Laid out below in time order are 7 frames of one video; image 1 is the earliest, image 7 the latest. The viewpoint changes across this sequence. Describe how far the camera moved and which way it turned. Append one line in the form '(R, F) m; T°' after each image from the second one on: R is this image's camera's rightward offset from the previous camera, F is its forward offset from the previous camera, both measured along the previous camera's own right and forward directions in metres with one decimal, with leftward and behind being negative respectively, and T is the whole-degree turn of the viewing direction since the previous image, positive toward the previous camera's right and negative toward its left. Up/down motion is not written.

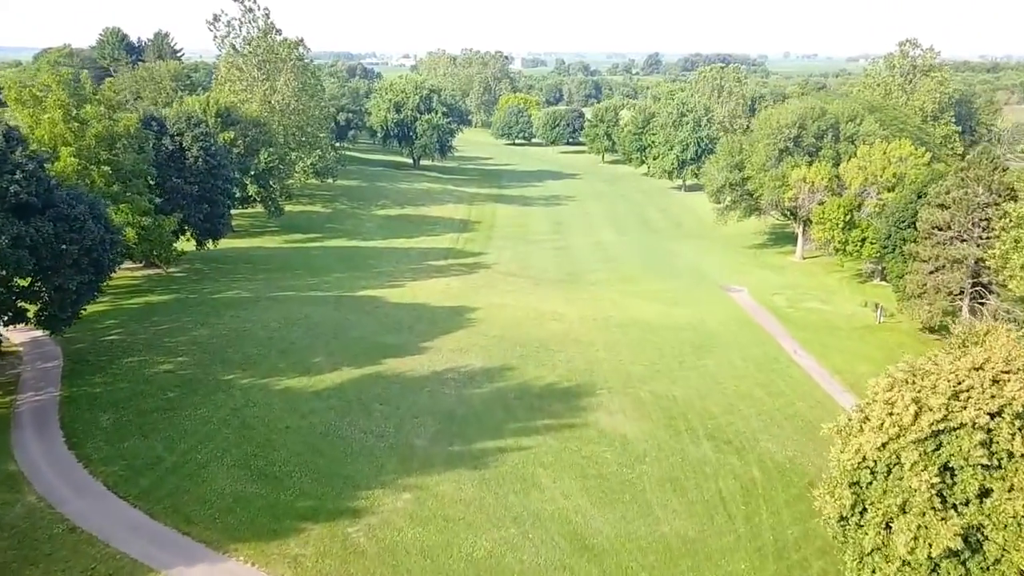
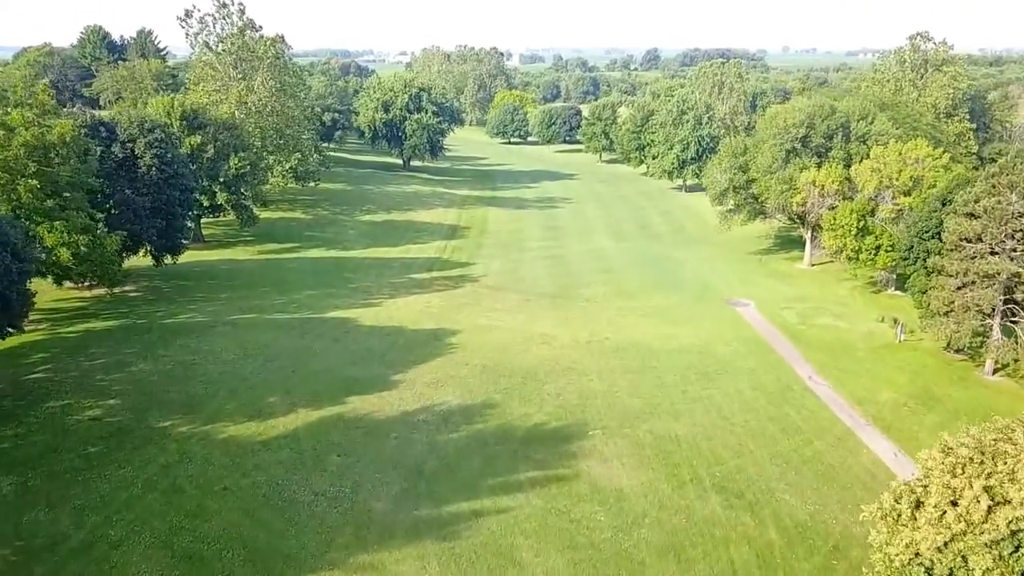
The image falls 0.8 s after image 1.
(+0.4, +2.8) m; 0°
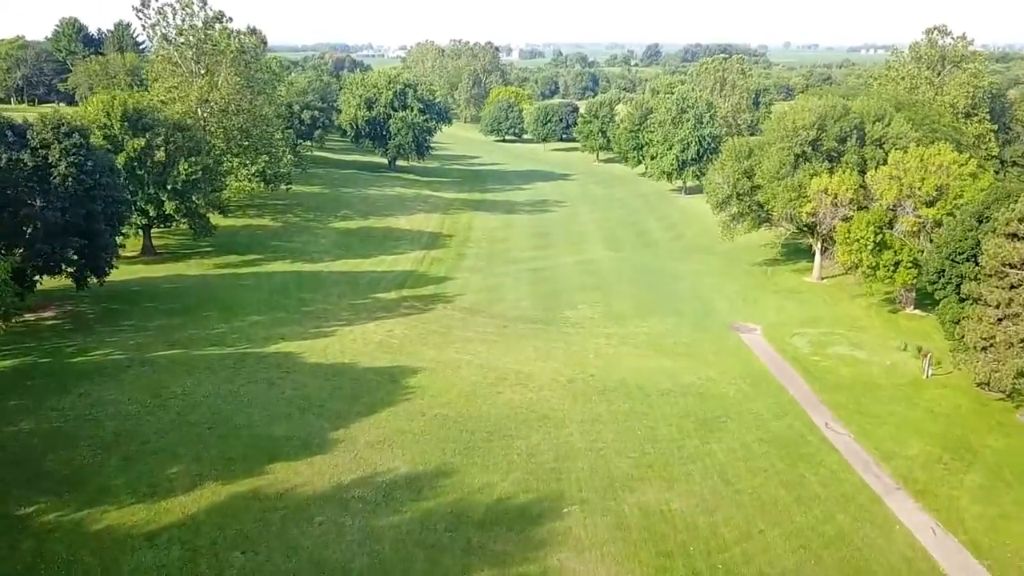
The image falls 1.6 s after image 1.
(+0.7, +3.7) m; 0°
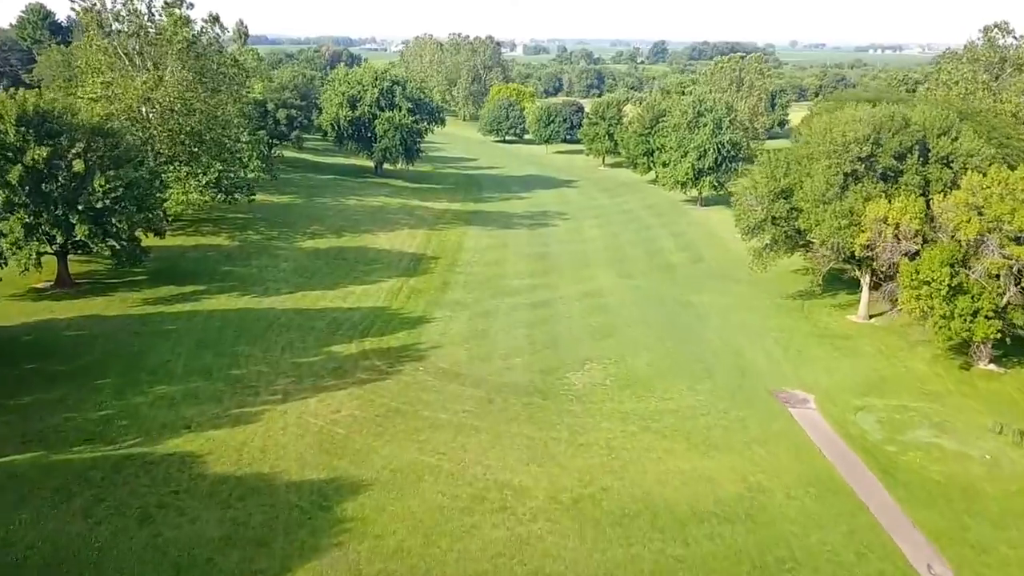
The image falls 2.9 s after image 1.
(+0.3, +6.5) m; 0°
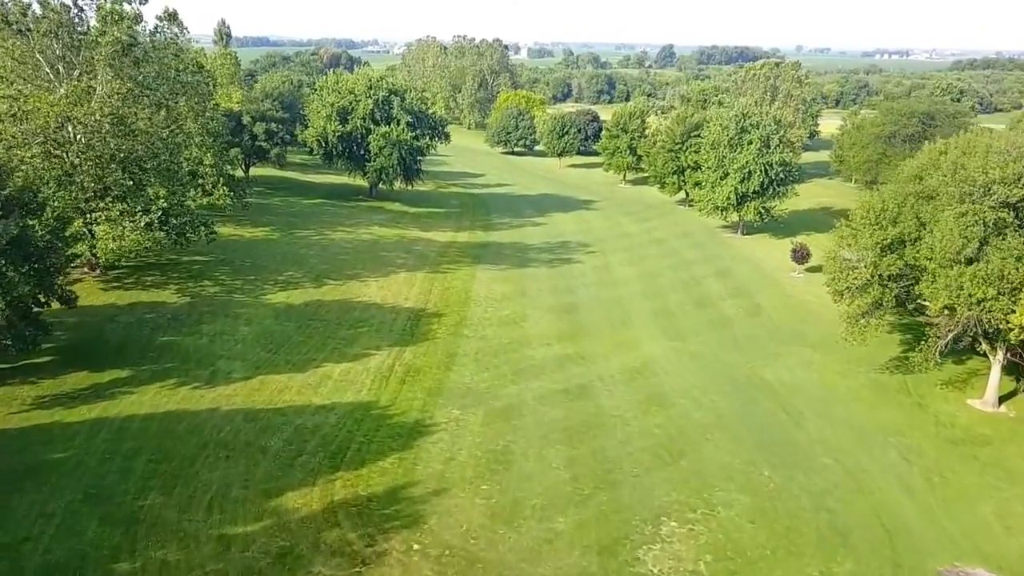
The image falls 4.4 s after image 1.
(-0.7, +8.4) m; 0°
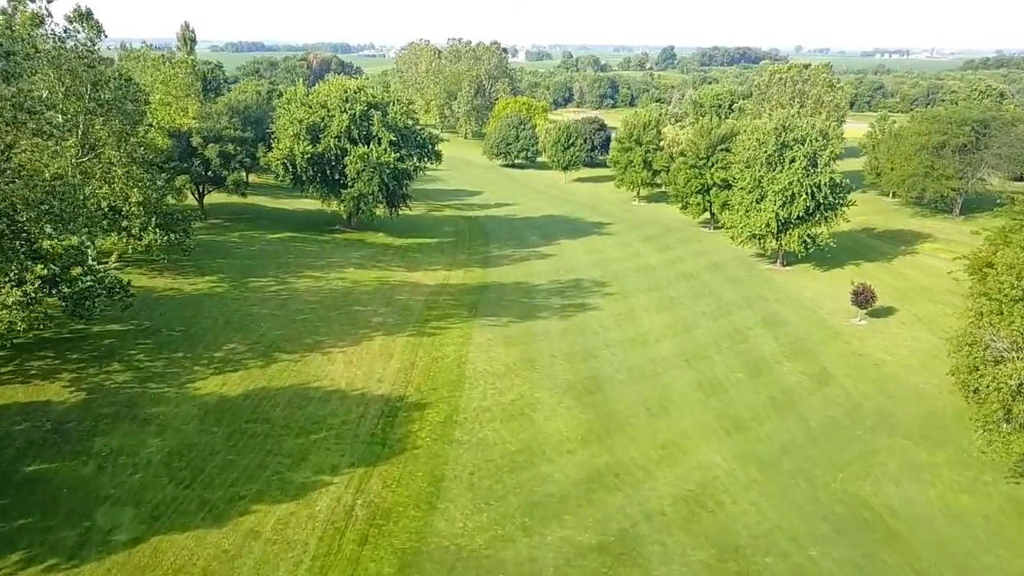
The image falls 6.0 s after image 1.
(-0.2, +8.1) m; 0°
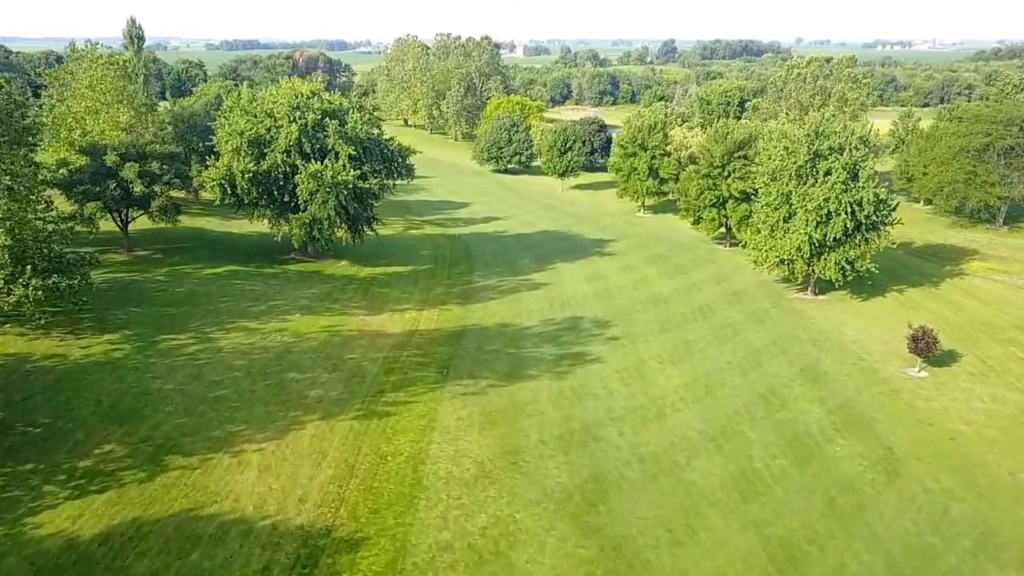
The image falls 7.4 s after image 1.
(+0.6, +7.2) m; 0°
